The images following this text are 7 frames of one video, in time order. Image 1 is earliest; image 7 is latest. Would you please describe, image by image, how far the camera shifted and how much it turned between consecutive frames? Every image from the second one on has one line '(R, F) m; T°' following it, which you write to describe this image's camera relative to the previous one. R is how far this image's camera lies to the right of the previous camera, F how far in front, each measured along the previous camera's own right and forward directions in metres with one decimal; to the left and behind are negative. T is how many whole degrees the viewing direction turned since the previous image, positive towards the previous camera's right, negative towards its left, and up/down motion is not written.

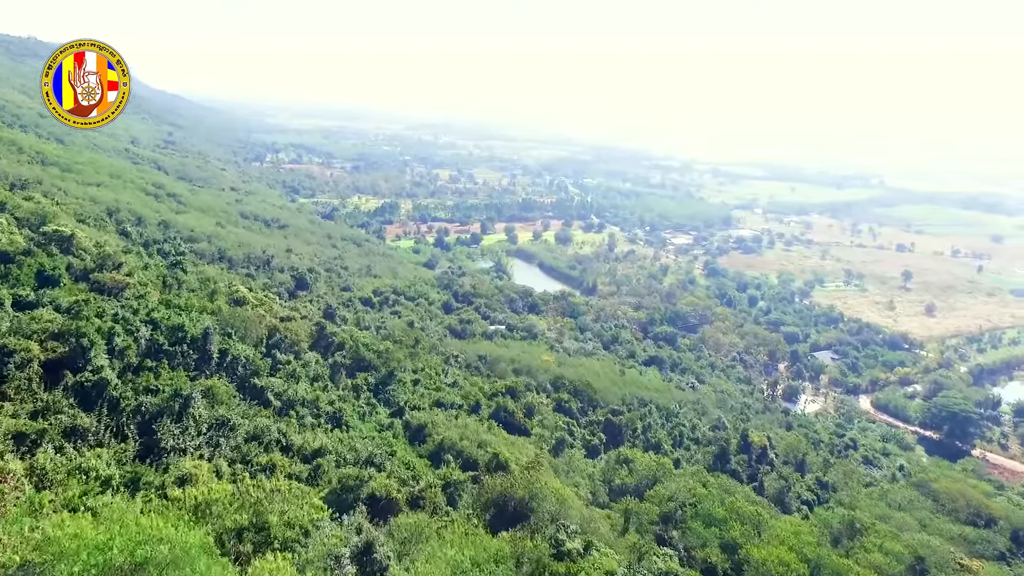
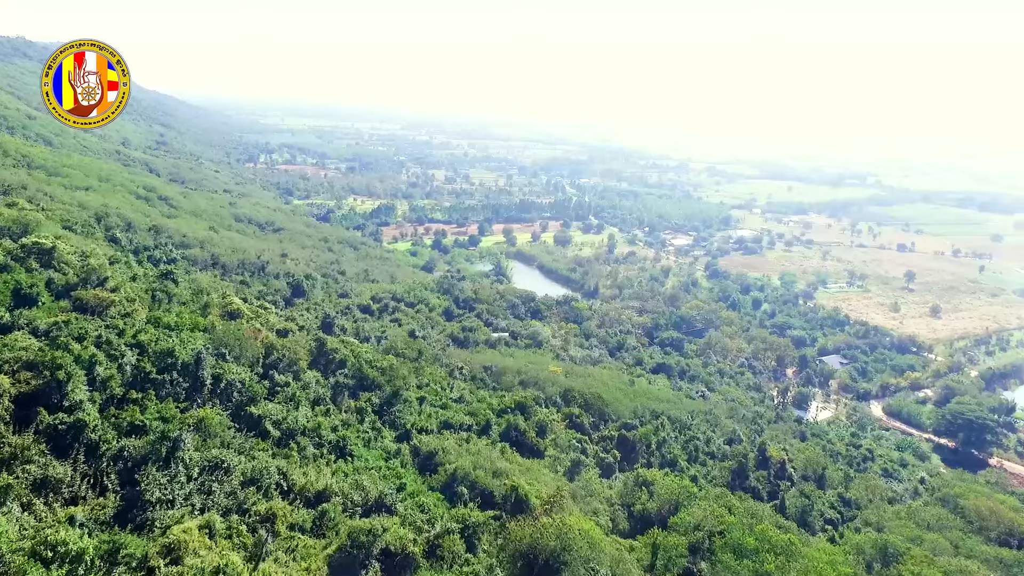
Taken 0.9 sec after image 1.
(-0.5, +1.1) m; +1°
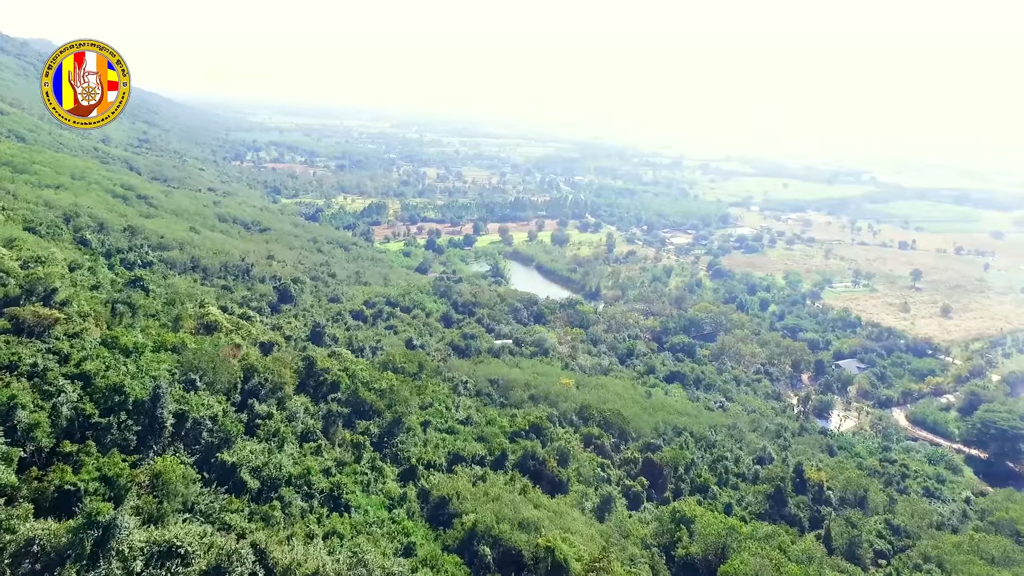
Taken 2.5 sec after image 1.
(-0.8, +2.5) m; +1°
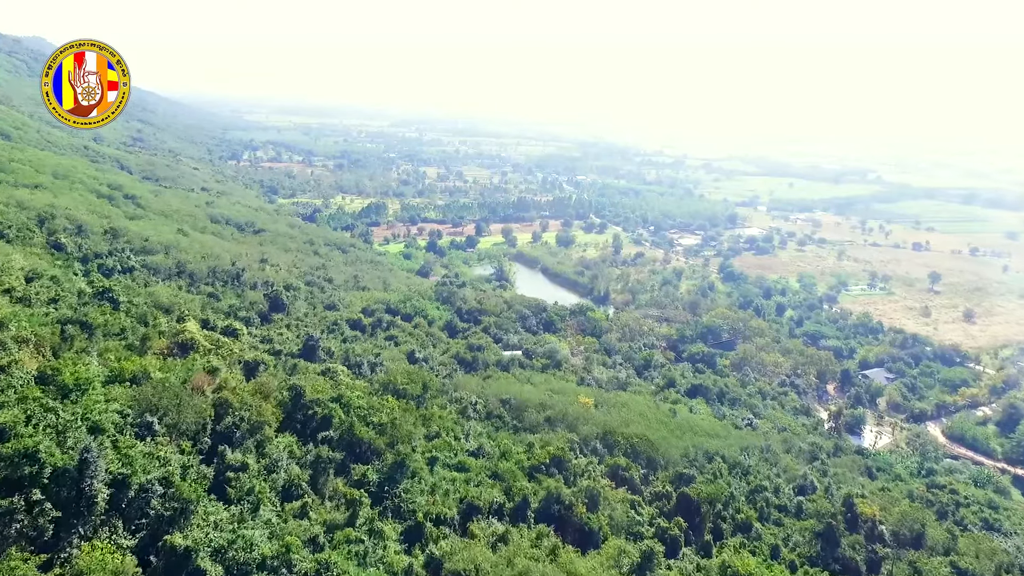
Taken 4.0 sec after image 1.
(-0.6, +2.5) m; 0°
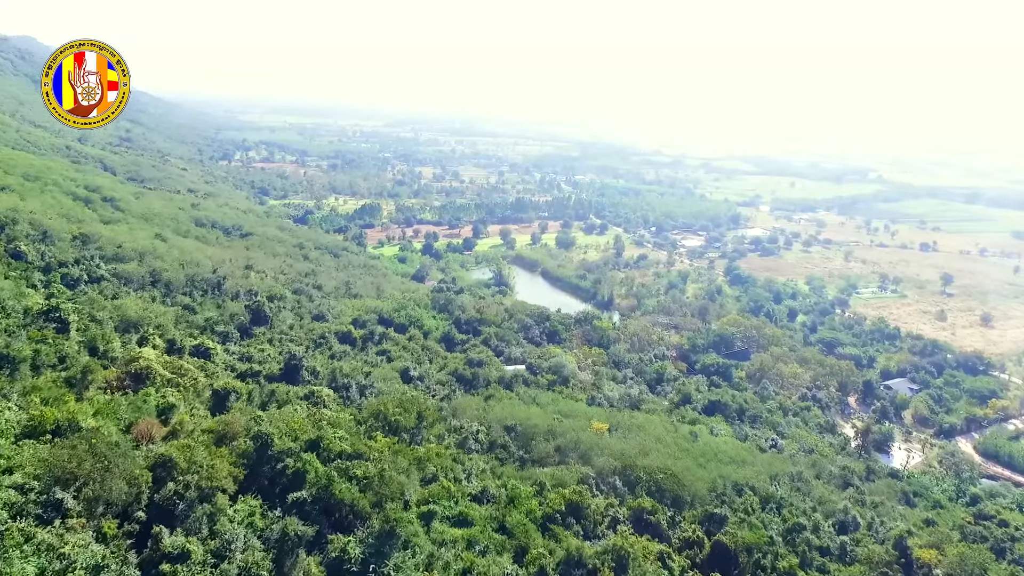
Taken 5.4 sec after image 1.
(-0.3, +2.5) m; 0°
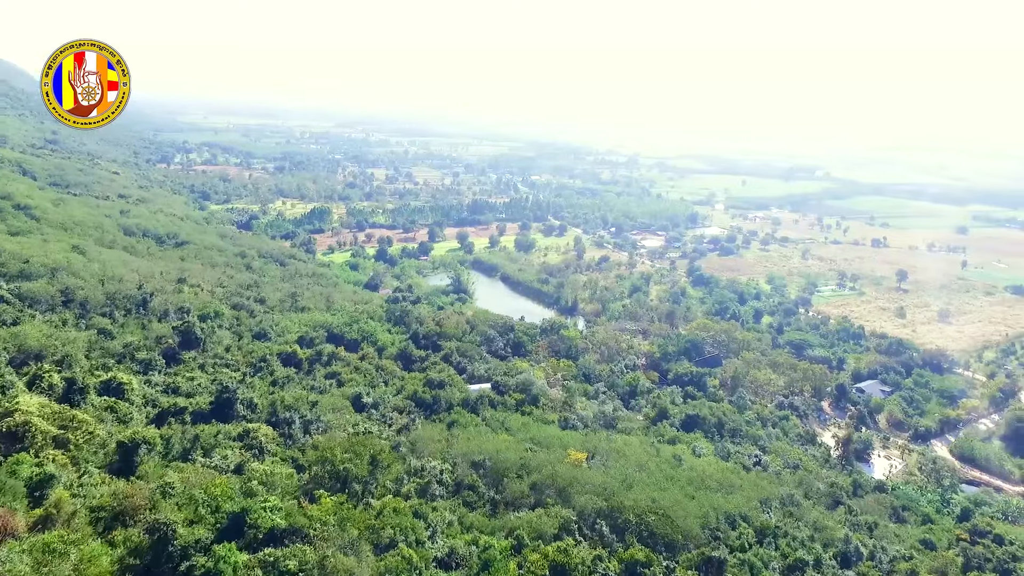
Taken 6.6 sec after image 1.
(-0.2, +2.5) m; +4°
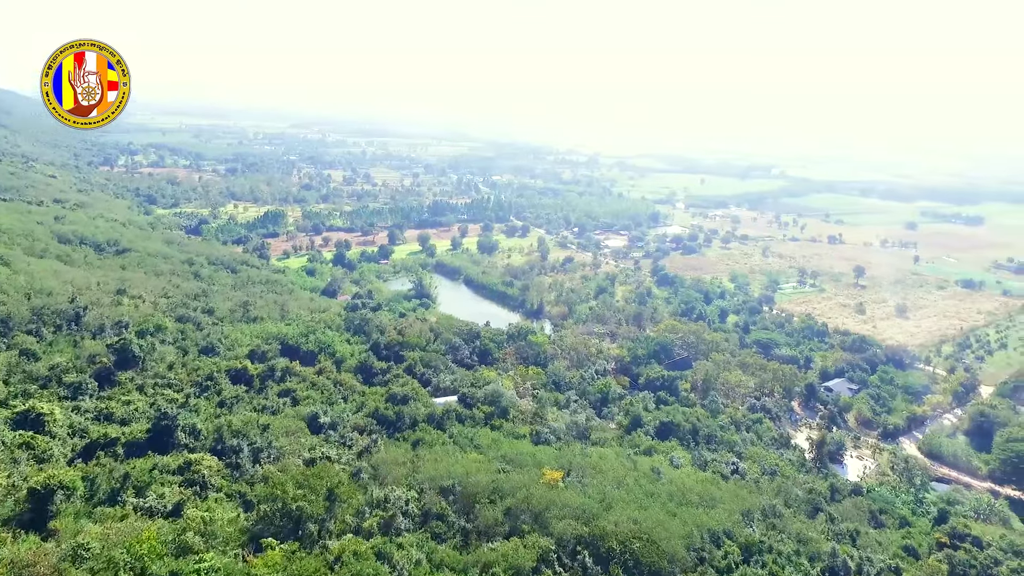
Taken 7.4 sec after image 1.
(-0.2, +1.4) m; +4°
